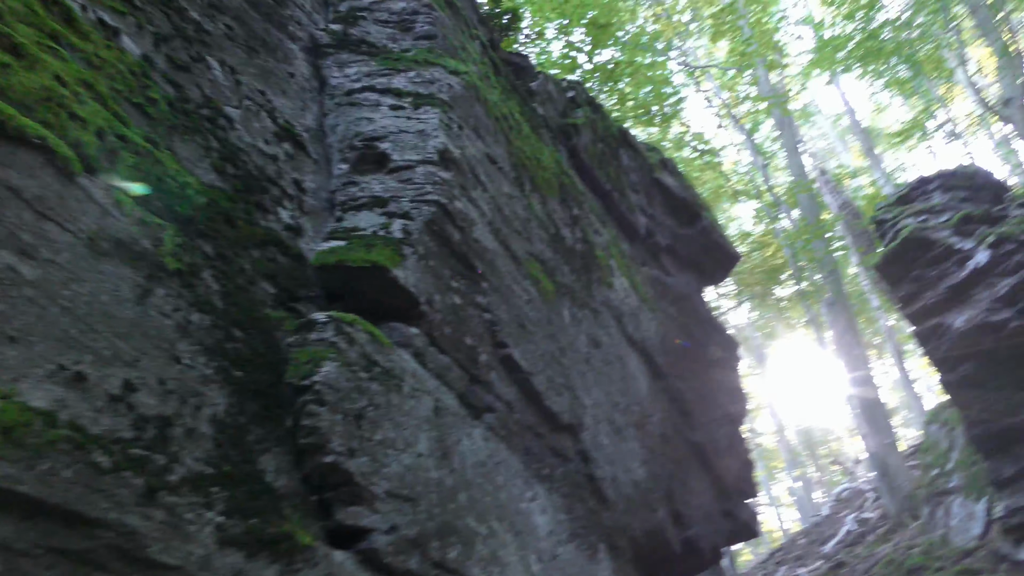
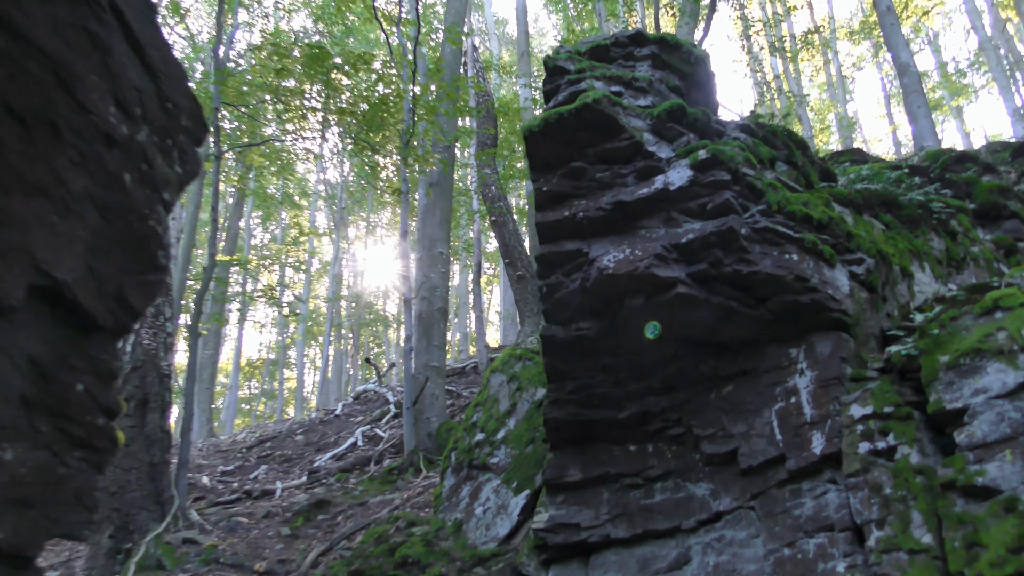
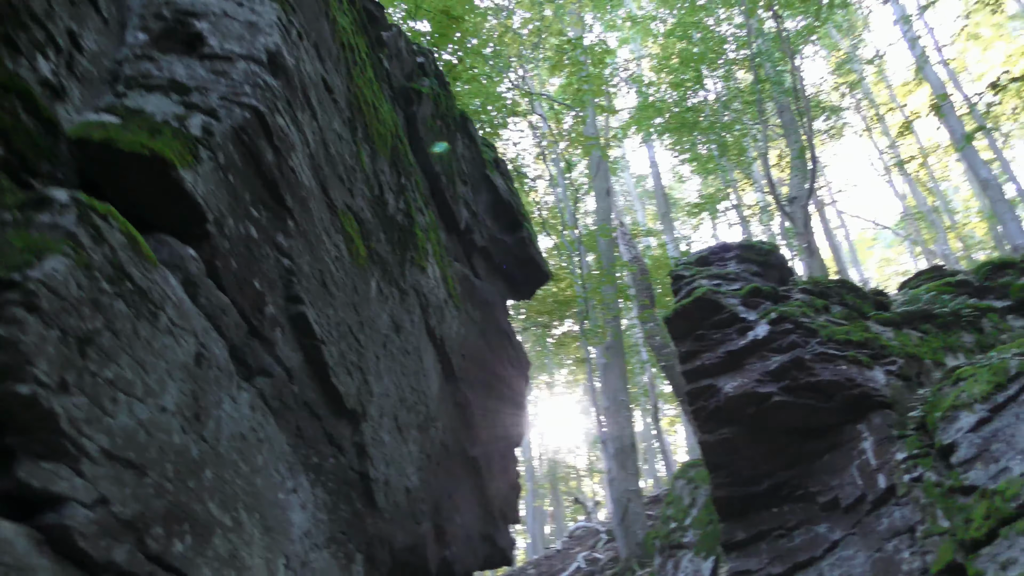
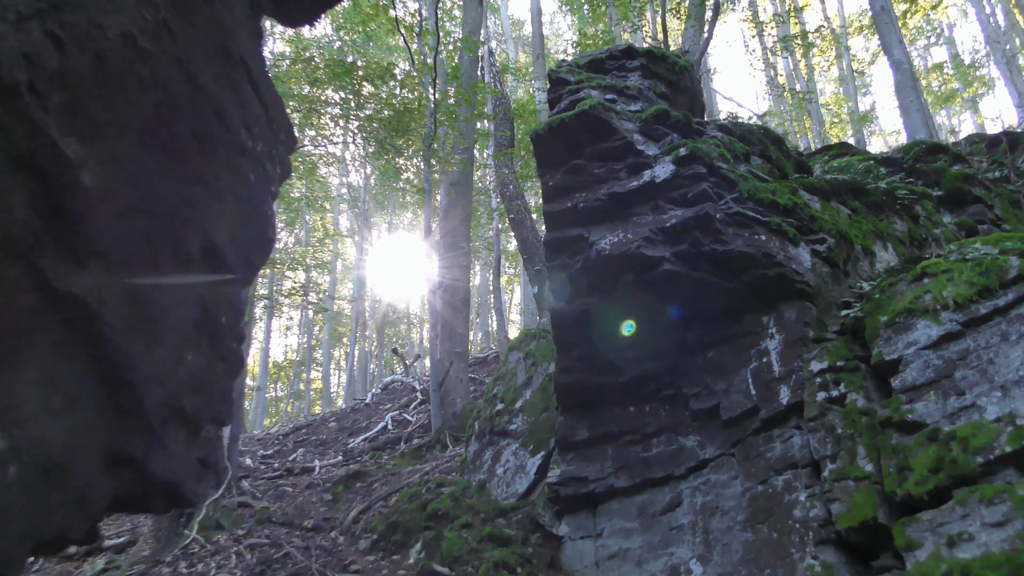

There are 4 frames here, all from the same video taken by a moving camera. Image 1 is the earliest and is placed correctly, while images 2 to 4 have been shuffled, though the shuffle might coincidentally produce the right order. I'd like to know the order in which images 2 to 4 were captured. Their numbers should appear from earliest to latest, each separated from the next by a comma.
3, 4, 2
